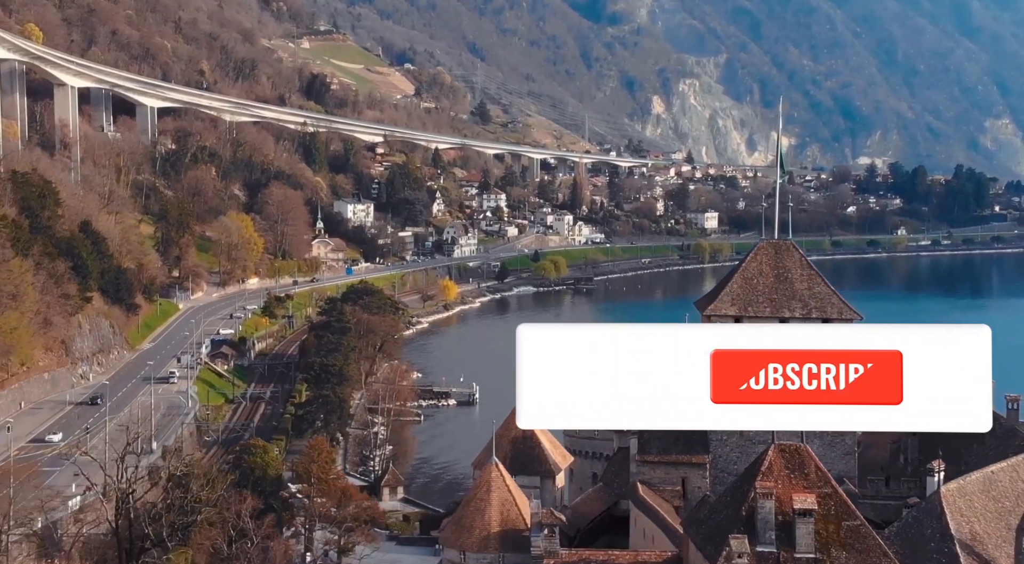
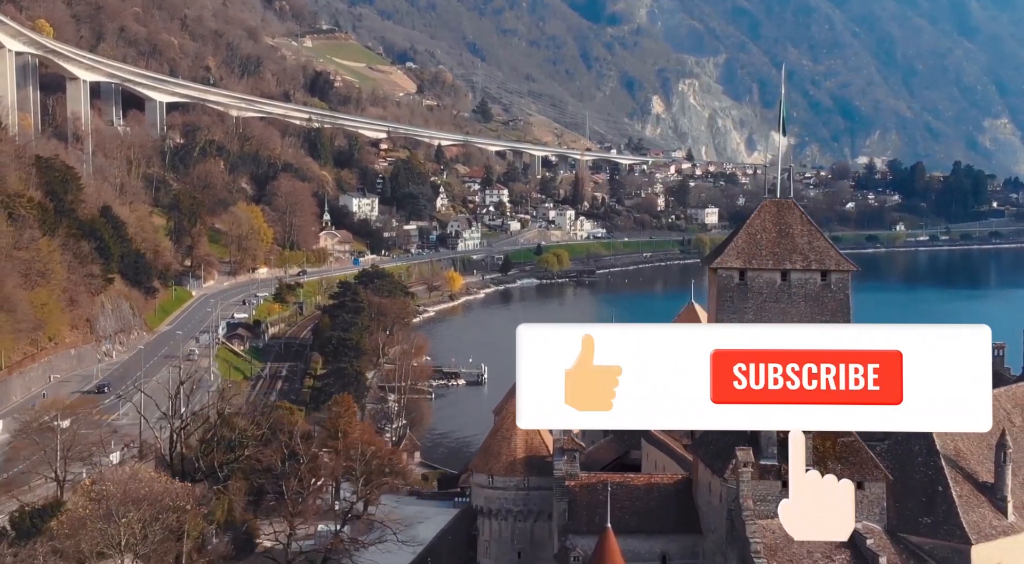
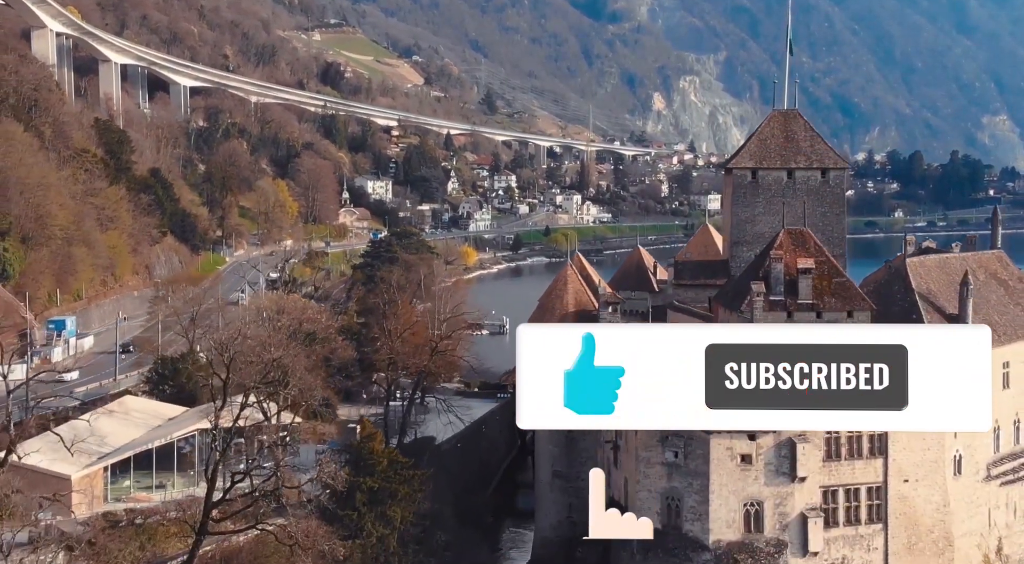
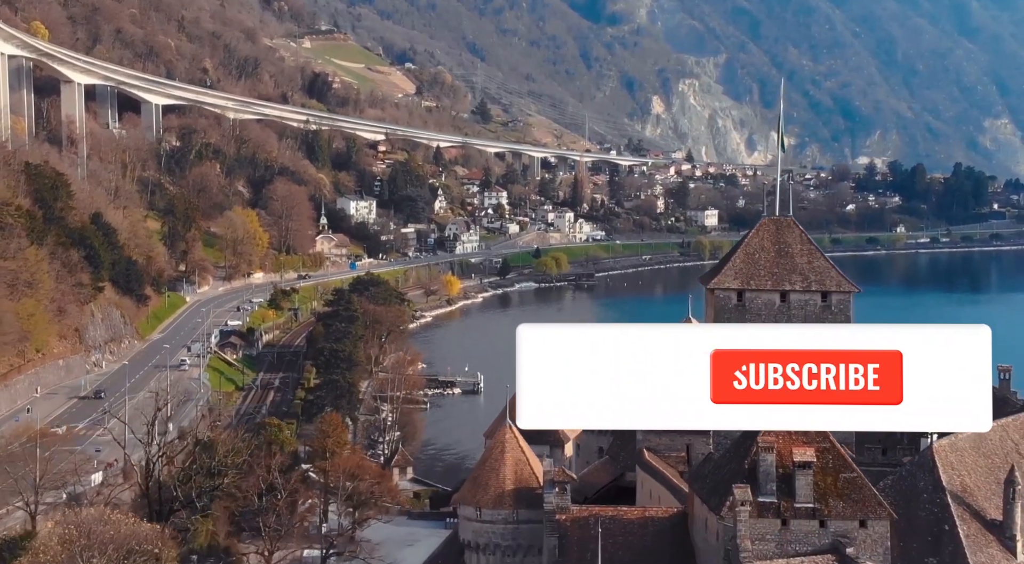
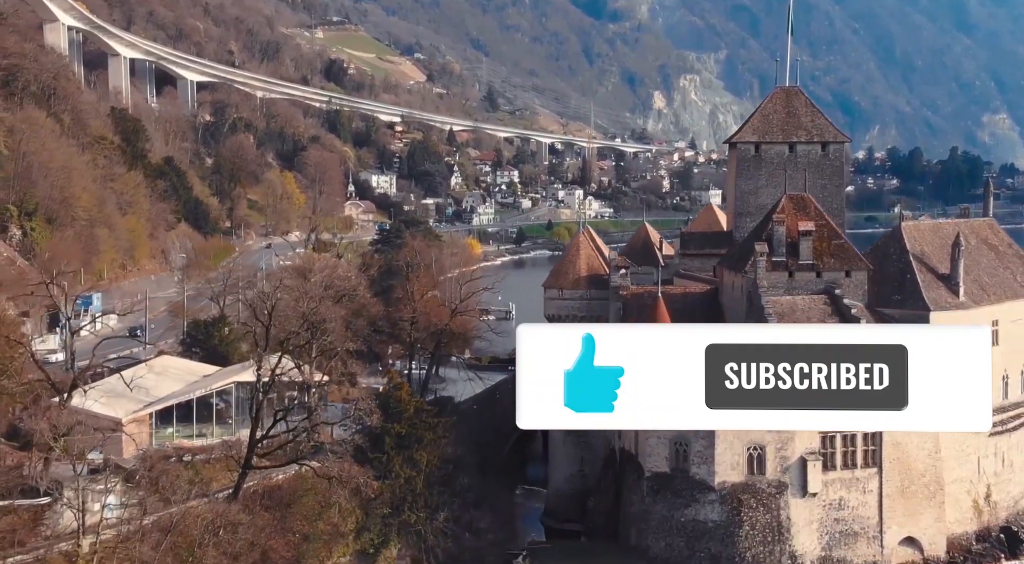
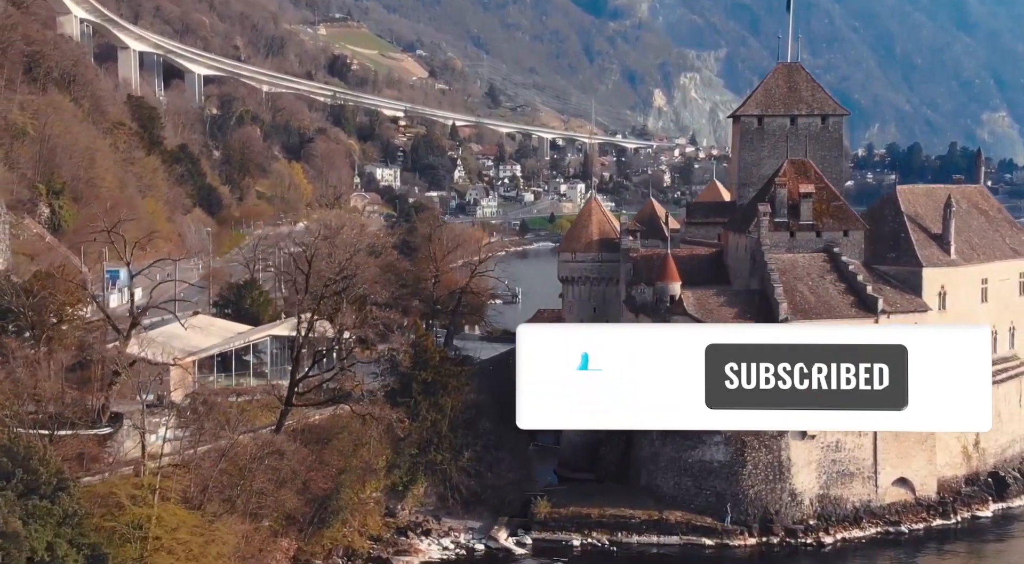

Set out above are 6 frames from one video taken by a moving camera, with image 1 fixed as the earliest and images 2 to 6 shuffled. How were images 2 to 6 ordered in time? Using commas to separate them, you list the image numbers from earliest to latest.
4, 2, 3, 5, 6
